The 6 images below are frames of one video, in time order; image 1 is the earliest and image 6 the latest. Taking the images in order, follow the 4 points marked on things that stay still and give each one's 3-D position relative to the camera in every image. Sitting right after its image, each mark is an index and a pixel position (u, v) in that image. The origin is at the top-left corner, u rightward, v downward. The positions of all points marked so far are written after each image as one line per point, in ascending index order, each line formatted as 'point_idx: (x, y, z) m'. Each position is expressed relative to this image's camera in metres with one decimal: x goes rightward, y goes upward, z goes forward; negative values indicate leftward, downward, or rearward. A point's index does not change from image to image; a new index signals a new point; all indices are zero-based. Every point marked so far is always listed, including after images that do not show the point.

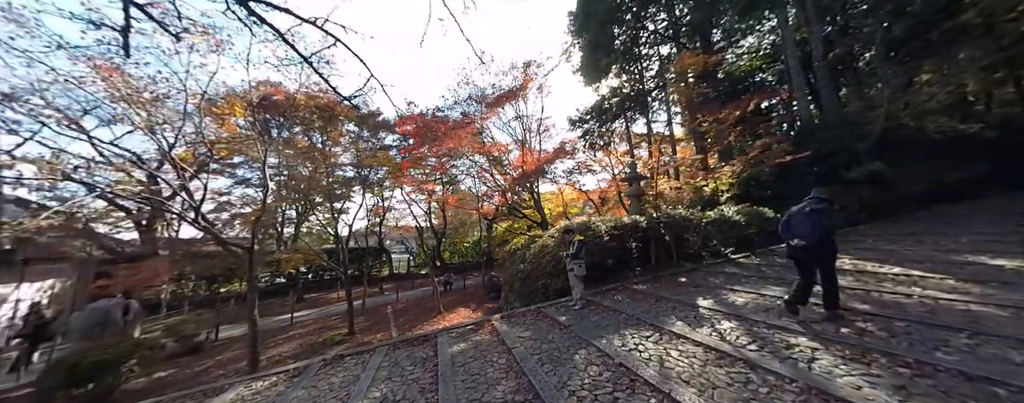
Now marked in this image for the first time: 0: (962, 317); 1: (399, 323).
0: (+3.6, -0.9, +2.2) m
1: (-2.8, -3.0, +6.8) m
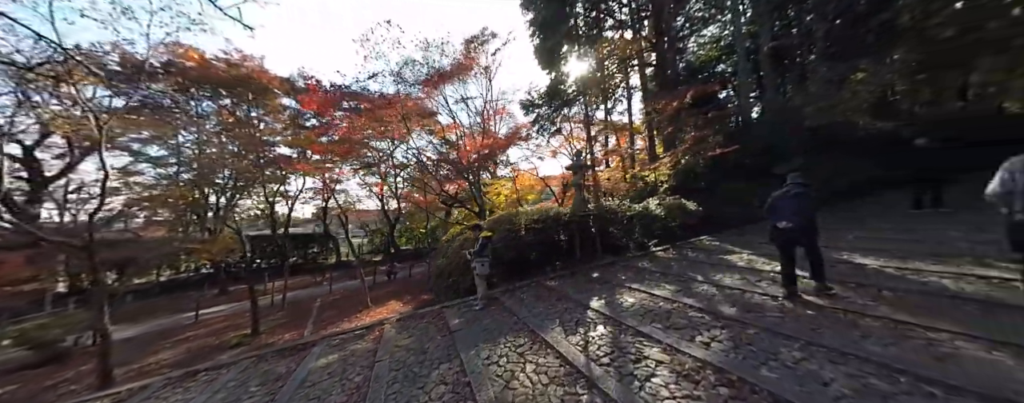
0: (+2.4, -1.0, +2.2) m
1: (-4.5, -2.7, +6.4) m
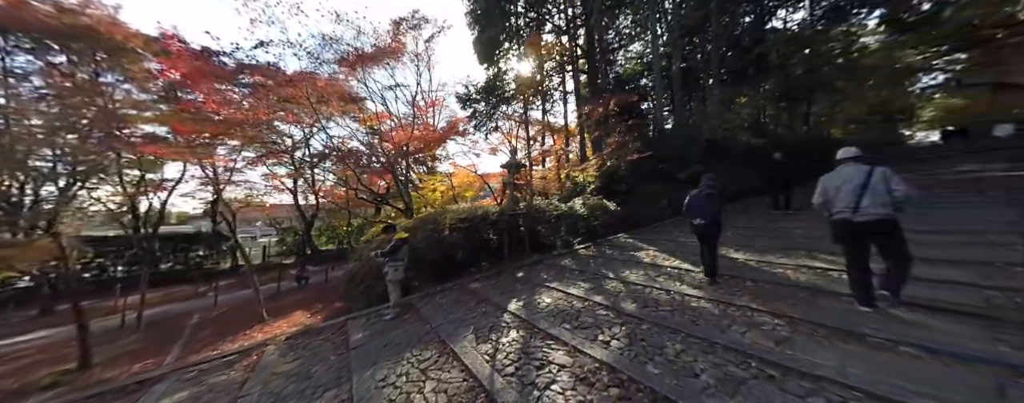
0: (+1.6, -1.0, +2.4) m
1: (-6.0, -2.6, +5.1) m
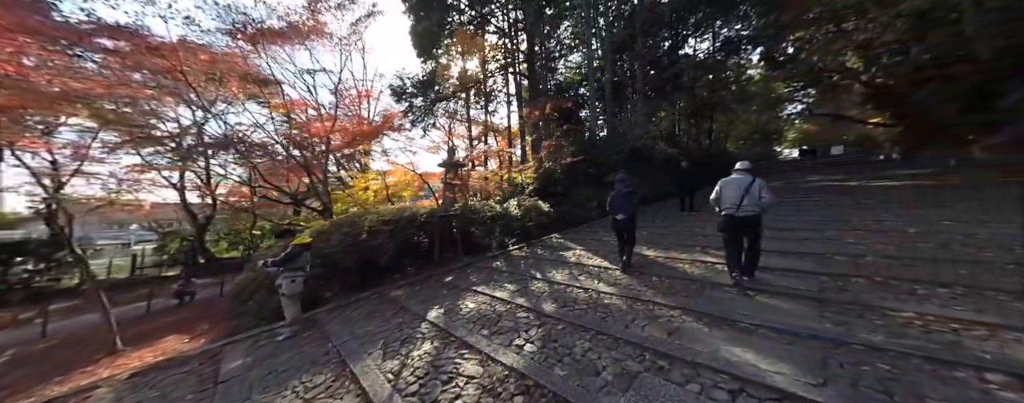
0: (+0.8, -1.0, +2.5) m
1: (-7.2, -2.6, +3.7) m
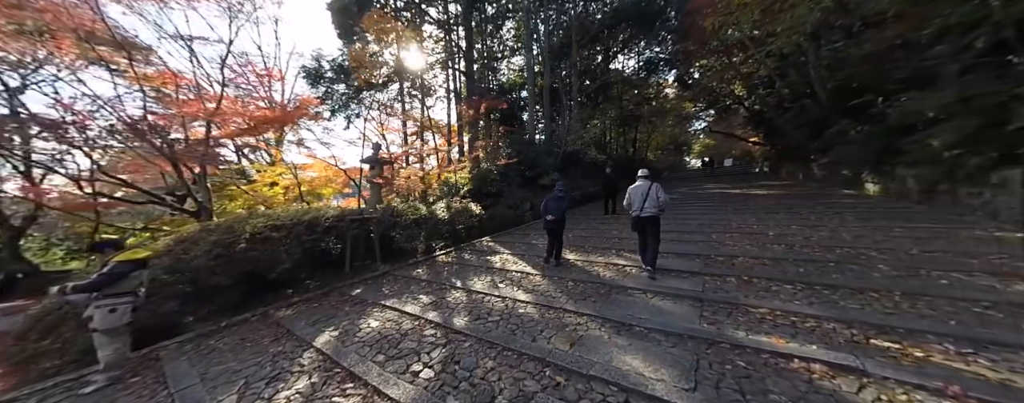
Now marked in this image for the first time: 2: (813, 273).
0: (0.0, -1.1, +2.4) m
1: (-8.1, -2.5, +2.0) m
2: (+3.1, -0.7, +2.8) m
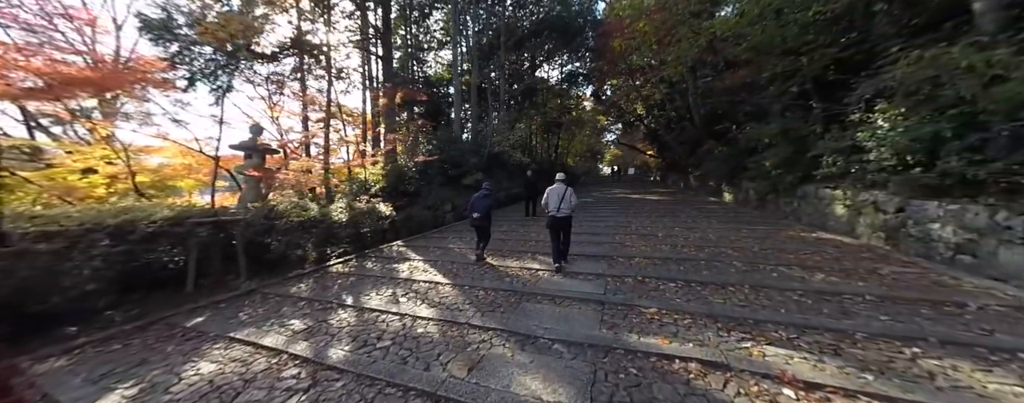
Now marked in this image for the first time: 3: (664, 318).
0: (-0.8, -1.1, +2.1) m
1: (-8.6, -2.4, -0.4) m
2: (+2.1, -0.8, +3.2) m
3: (+1.3, -1.0, +2.3) m
